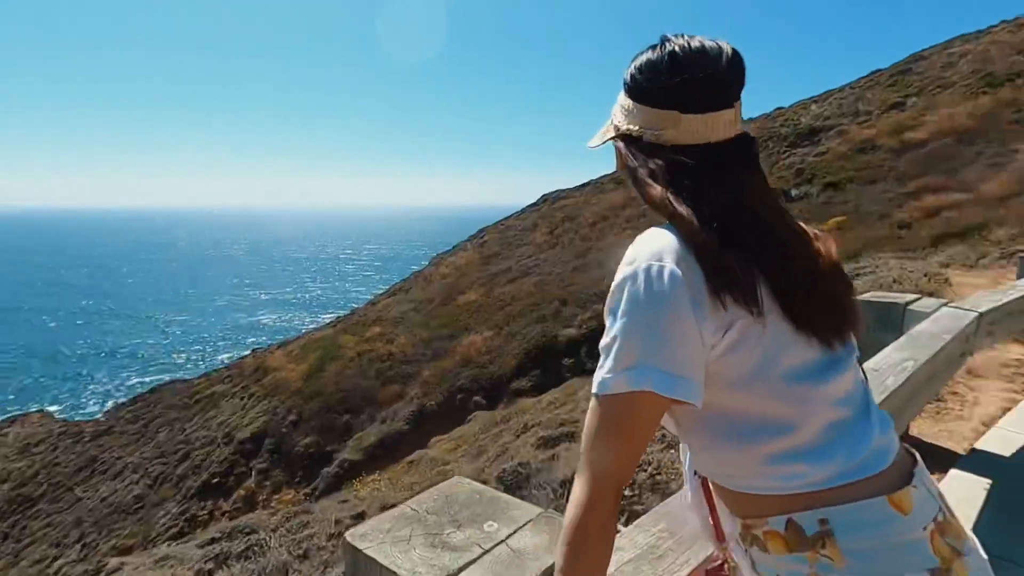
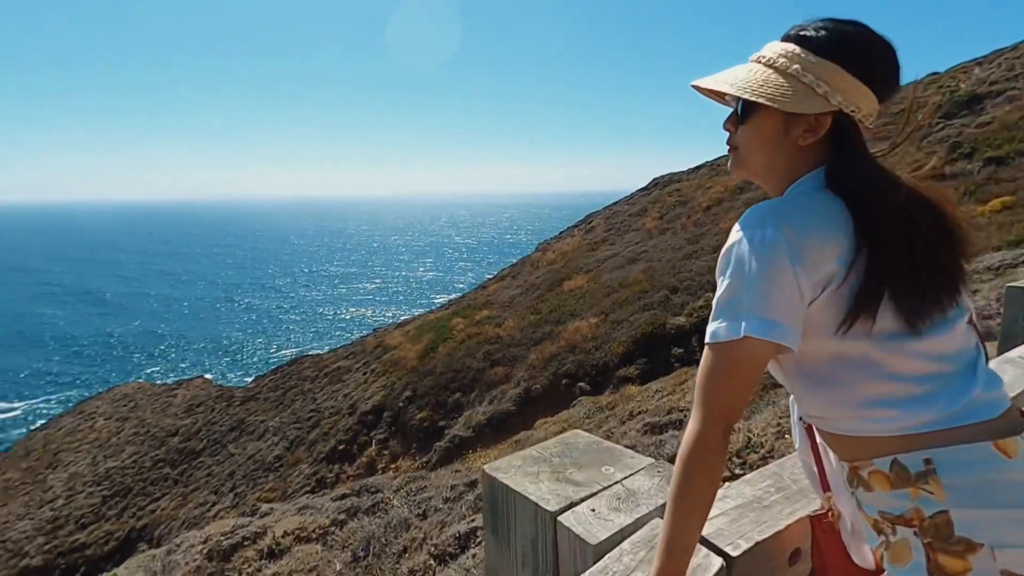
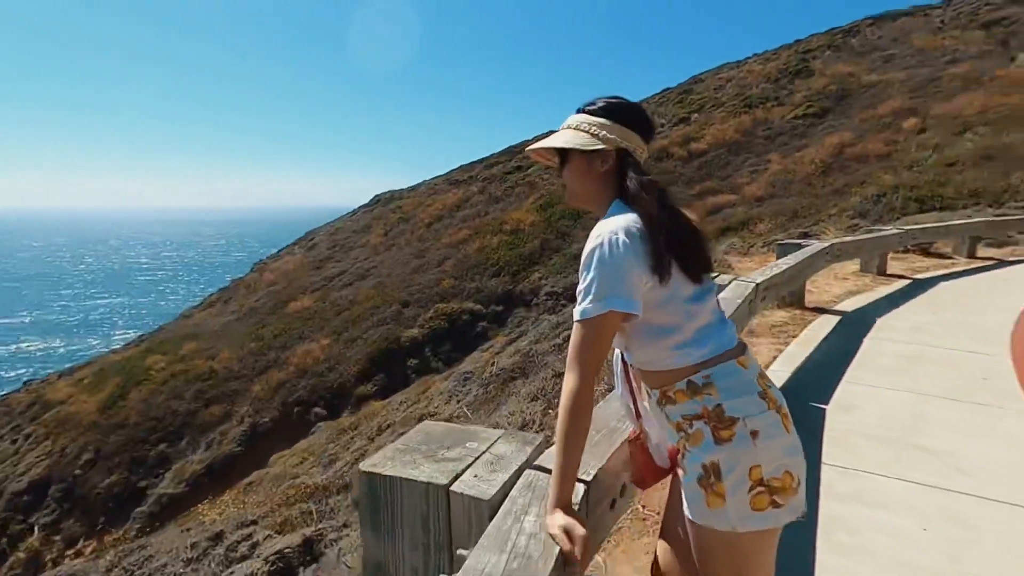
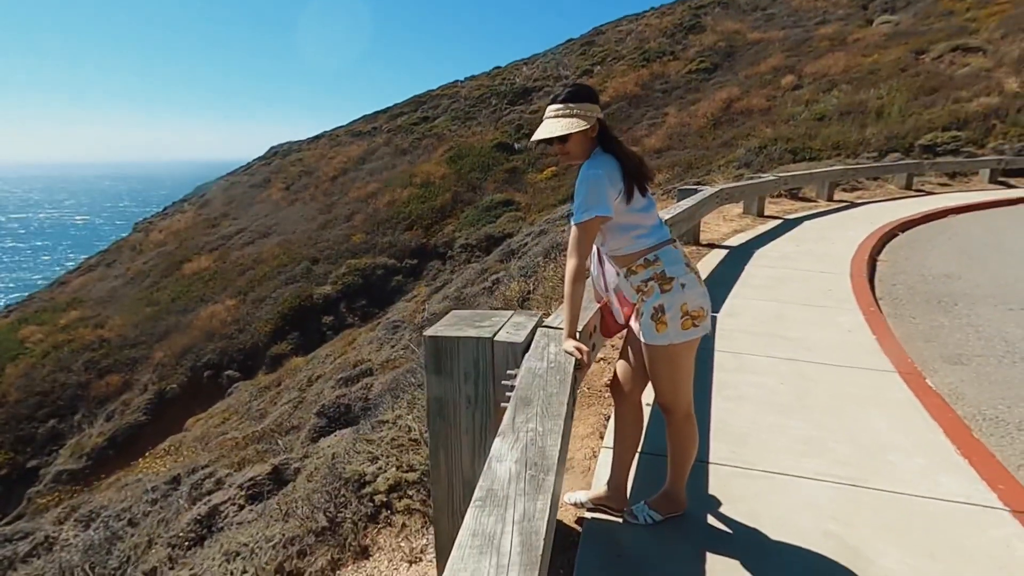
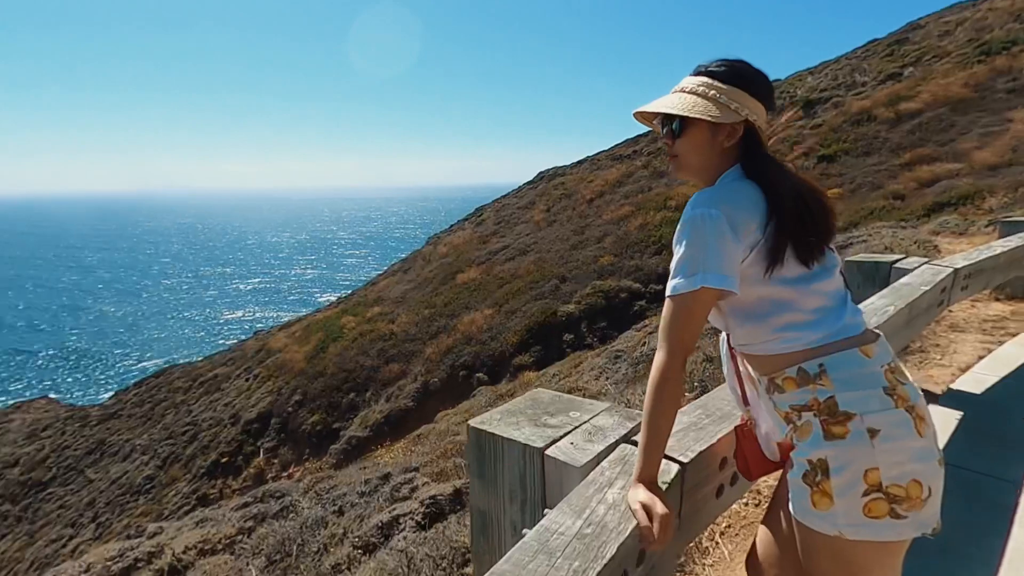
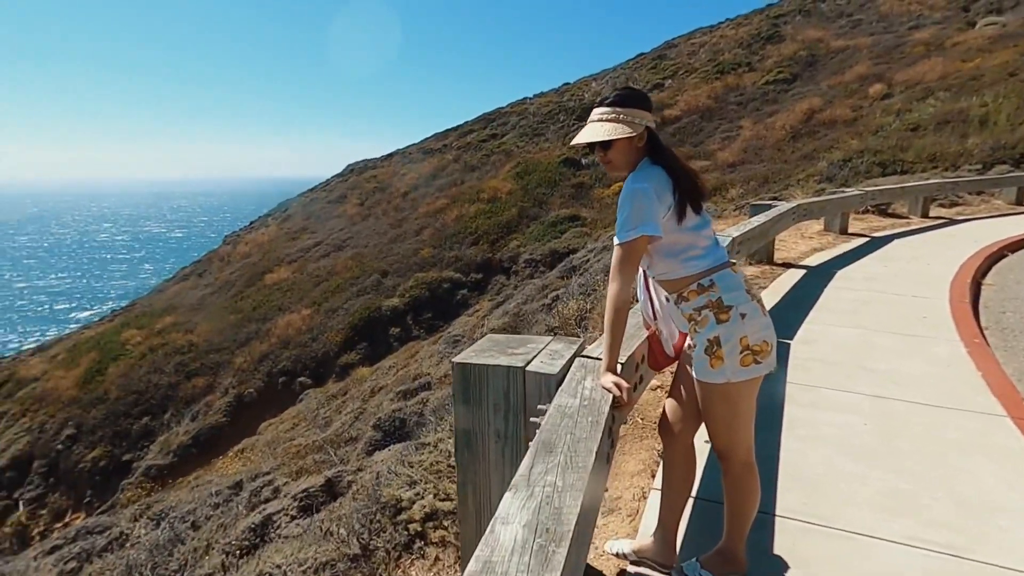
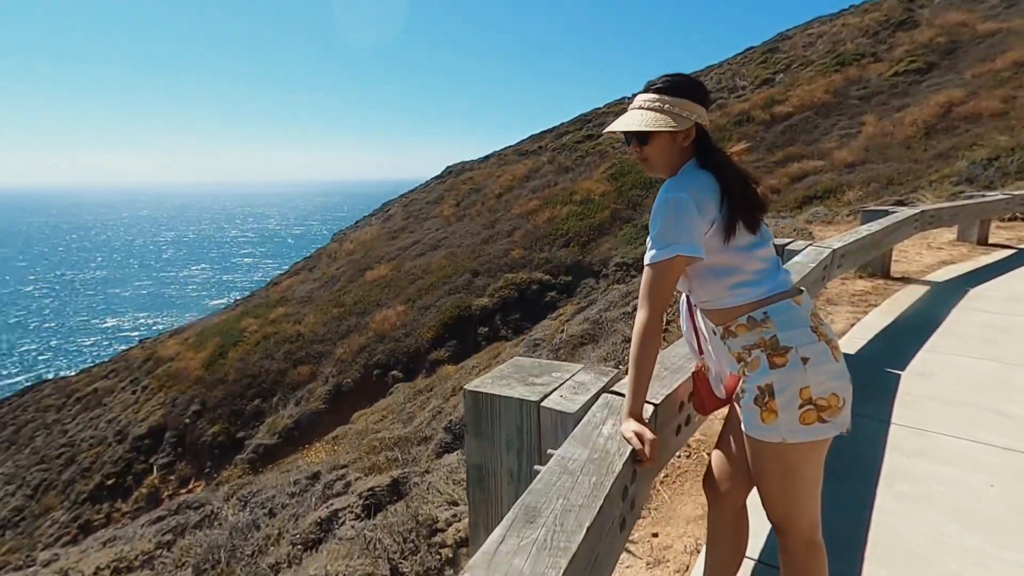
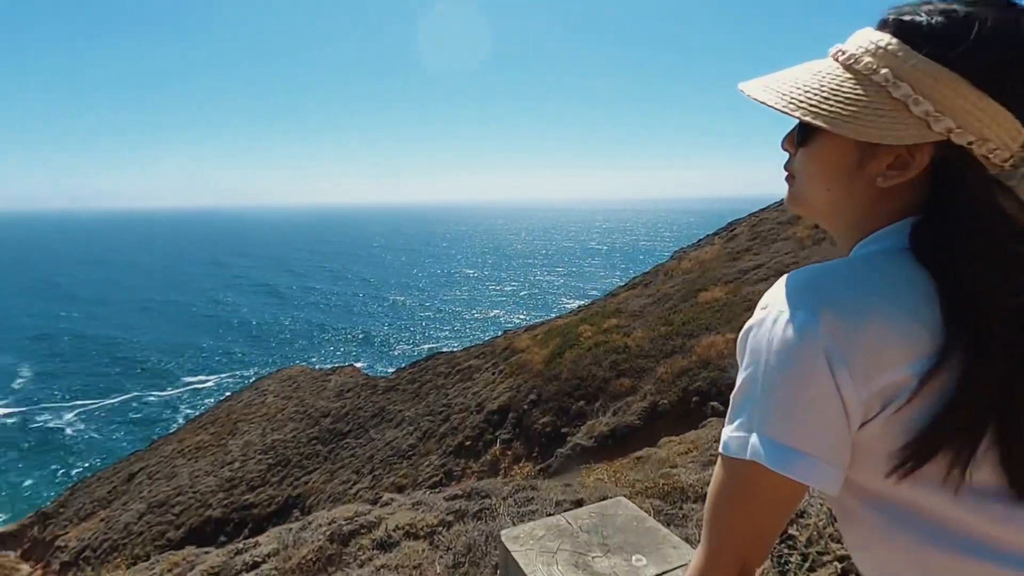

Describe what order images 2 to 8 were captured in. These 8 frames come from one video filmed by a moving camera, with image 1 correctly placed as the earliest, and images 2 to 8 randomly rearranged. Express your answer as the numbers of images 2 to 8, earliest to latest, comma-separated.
3, 4, 6, 7, 5, 2, 8
